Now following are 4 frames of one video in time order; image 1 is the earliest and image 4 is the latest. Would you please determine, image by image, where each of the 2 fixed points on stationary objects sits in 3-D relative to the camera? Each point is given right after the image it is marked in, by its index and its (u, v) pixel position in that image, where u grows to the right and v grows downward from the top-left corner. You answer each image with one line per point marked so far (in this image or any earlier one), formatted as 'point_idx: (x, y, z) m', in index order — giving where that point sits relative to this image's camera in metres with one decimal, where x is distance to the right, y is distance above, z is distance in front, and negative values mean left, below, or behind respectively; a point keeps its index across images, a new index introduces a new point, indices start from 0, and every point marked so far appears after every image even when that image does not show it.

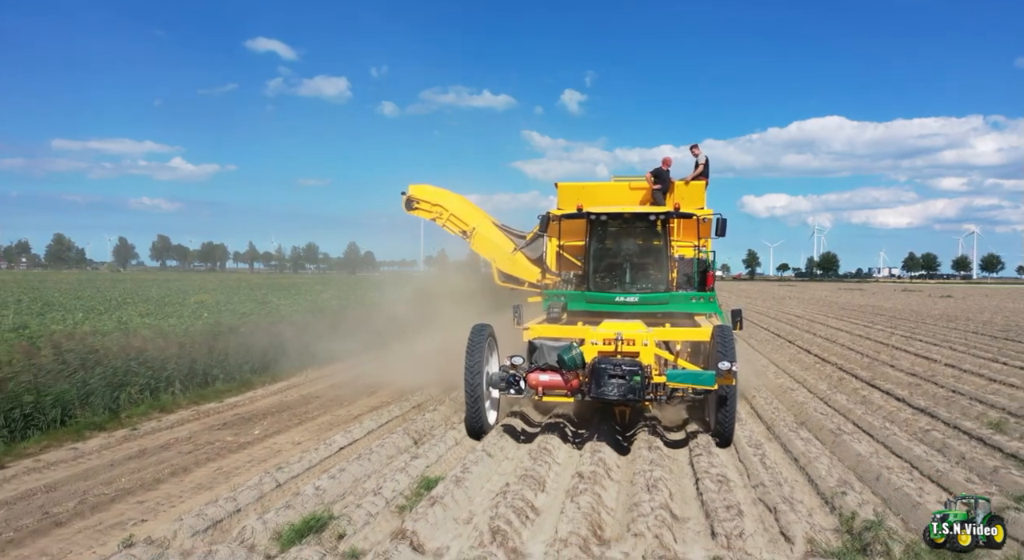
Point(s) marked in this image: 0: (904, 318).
0: (+11.6, -1.1, +18.9) m
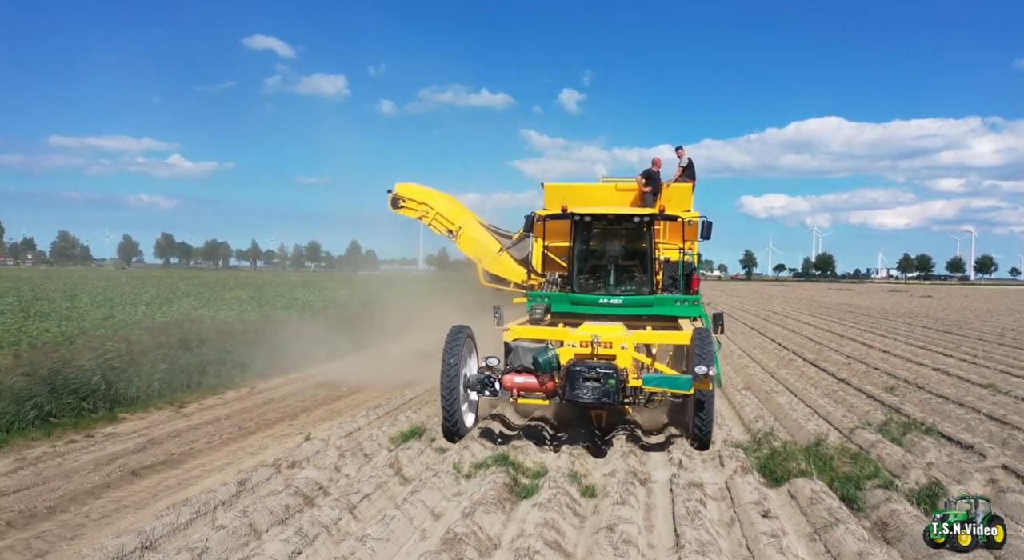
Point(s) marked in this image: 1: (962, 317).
0: (+11.6, -1.2, +20.2) m
1: (+13.4, -1.1, +18.3) m
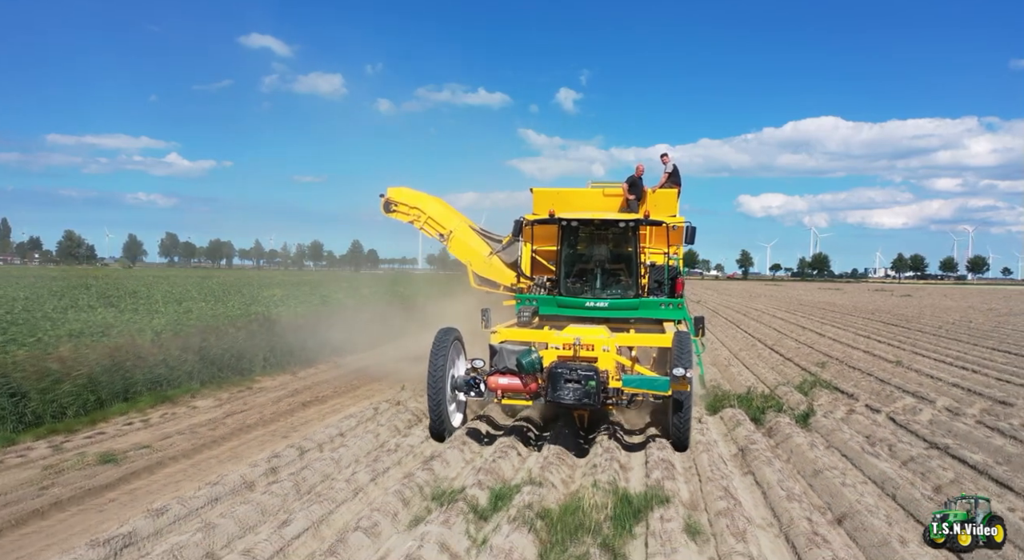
0: (+11.7, -1.2, +21.6) m
1: (+13.5, -1.1, +19.8) m
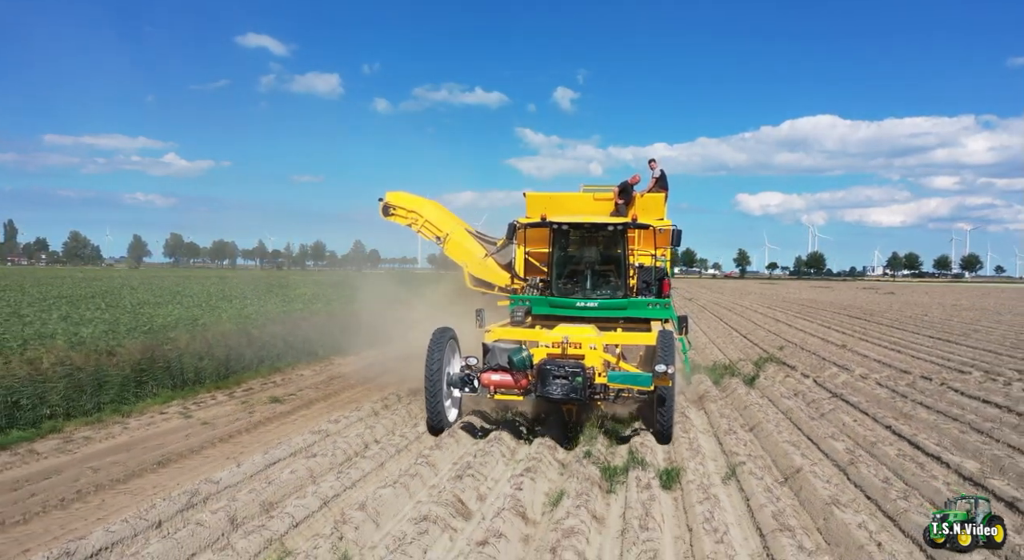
0: (+11.9, -1.1, +23.0) m
1: (+13.7, -1.0, +21.2) m
